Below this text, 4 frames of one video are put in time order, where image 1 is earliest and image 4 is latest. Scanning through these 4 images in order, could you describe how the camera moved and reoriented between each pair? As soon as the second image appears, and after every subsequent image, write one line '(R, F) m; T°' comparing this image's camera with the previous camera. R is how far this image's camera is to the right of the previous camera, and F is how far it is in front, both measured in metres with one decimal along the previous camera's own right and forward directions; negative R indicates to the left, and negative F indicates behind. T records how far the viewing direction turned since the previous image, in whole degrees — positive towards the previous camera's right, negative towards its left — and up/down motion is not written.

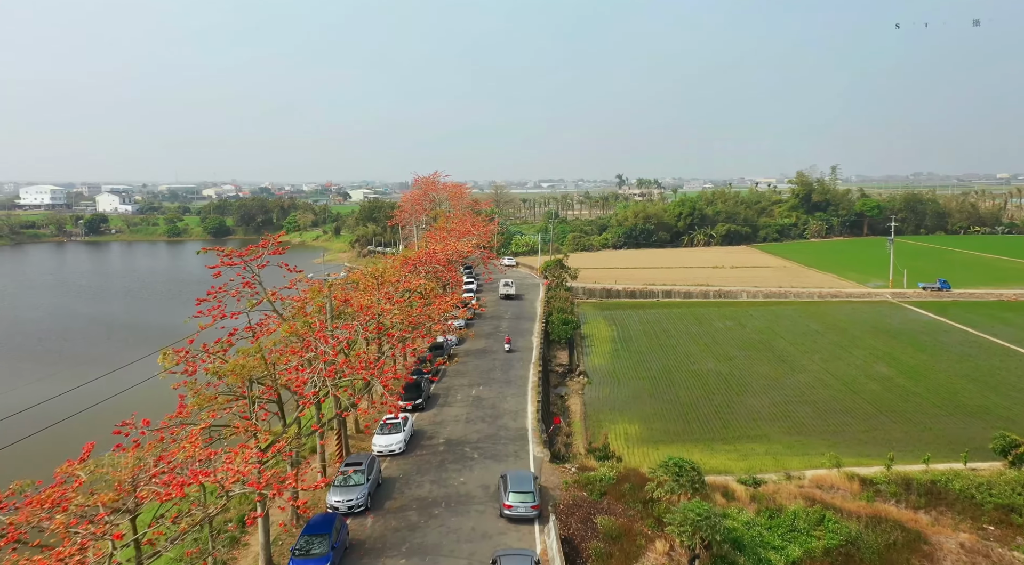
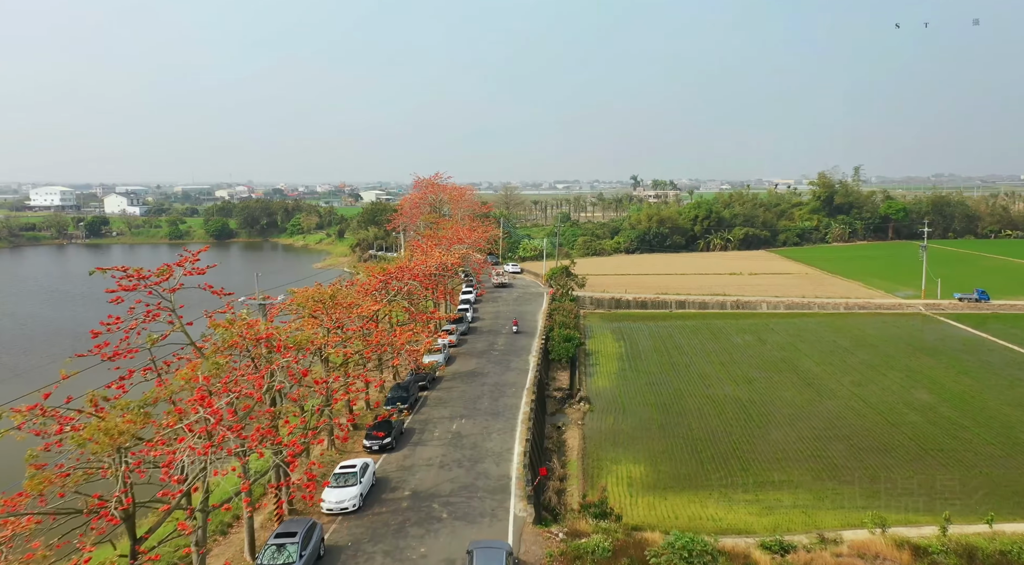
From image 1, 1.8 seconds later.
(+0.8, +3.3) m; -1°
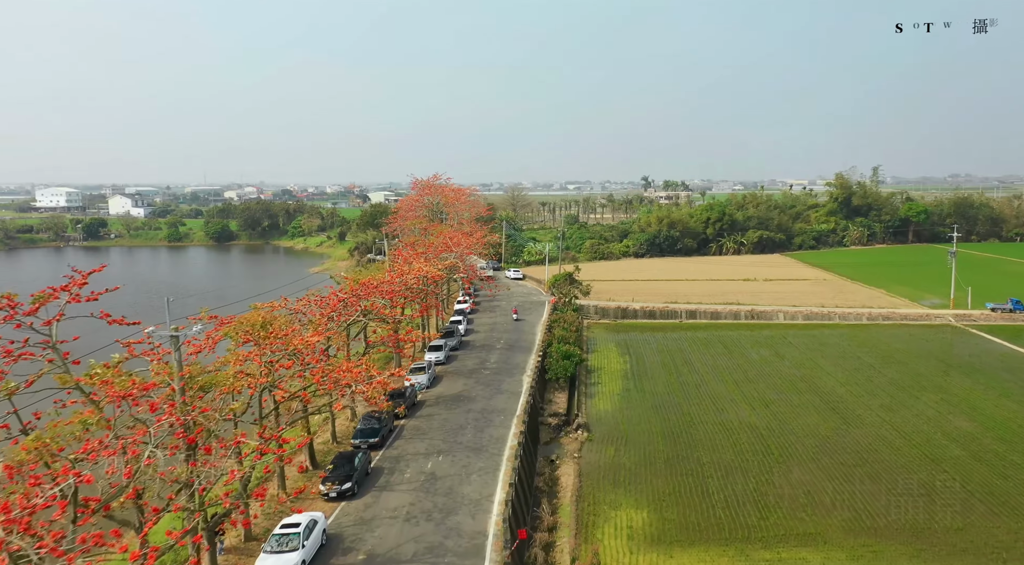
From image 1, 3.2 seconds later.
(+0.7, +2.8) m; -1°
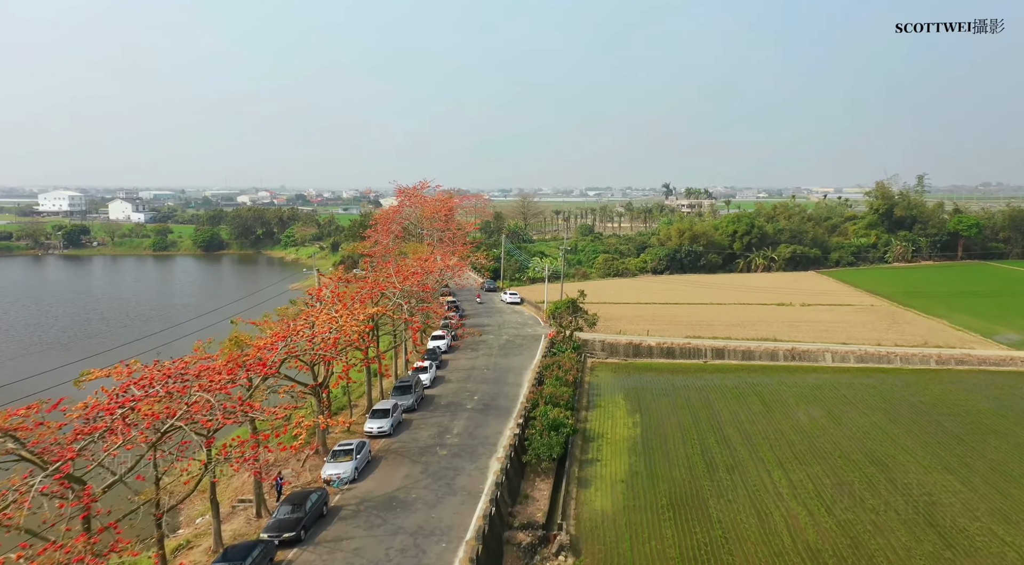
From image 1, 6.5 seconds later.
(+1.5, +7.5) m; -2°
